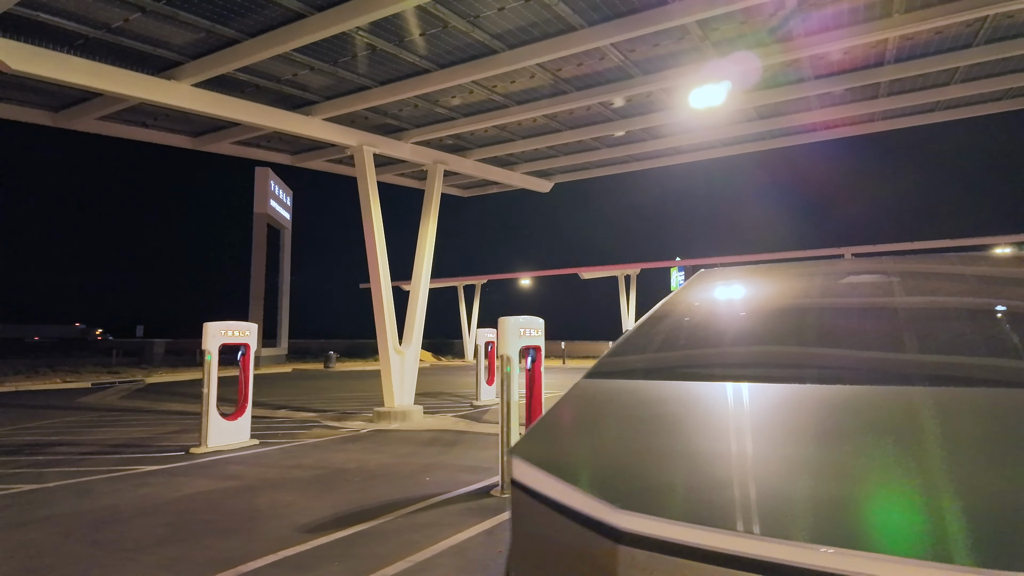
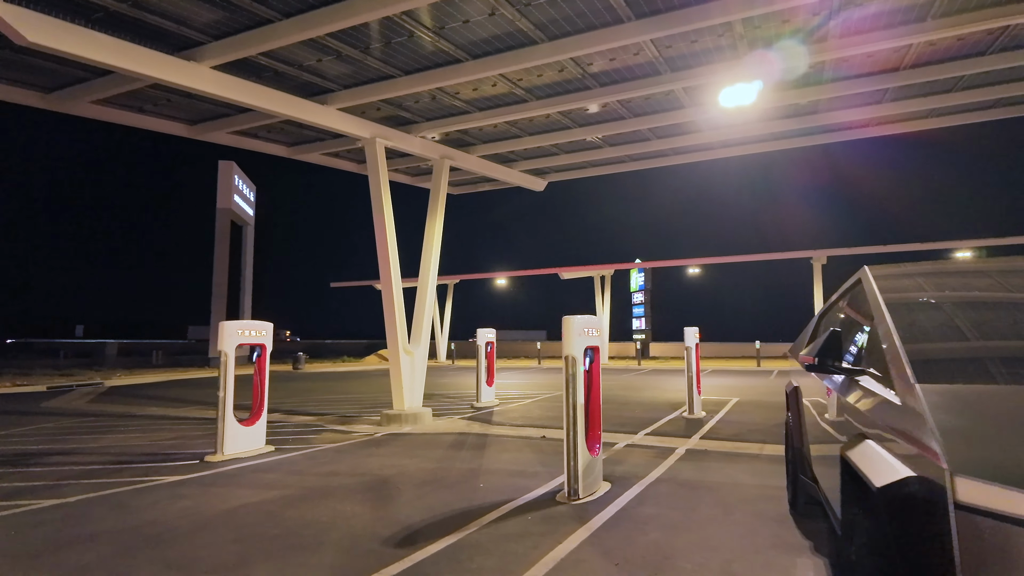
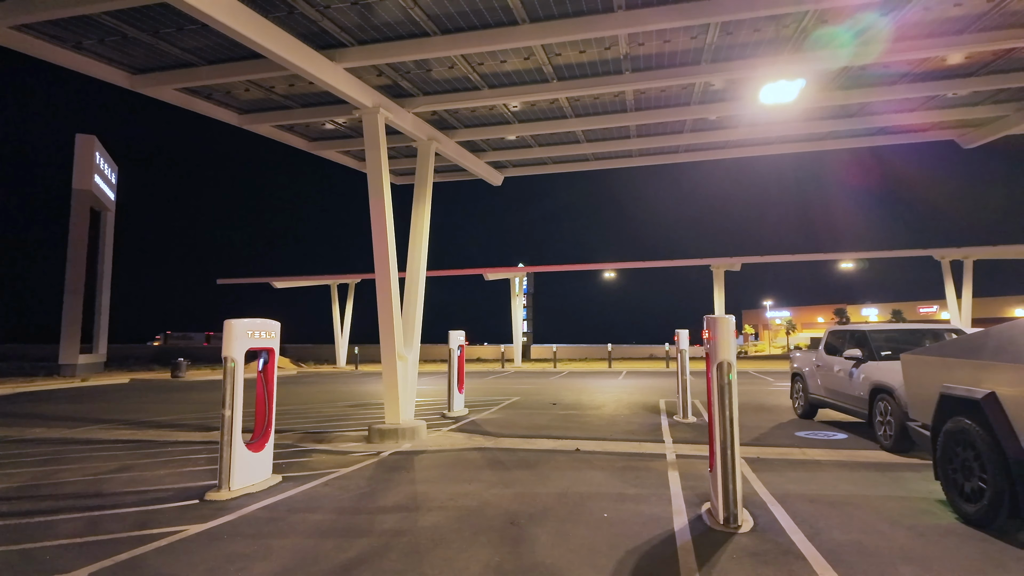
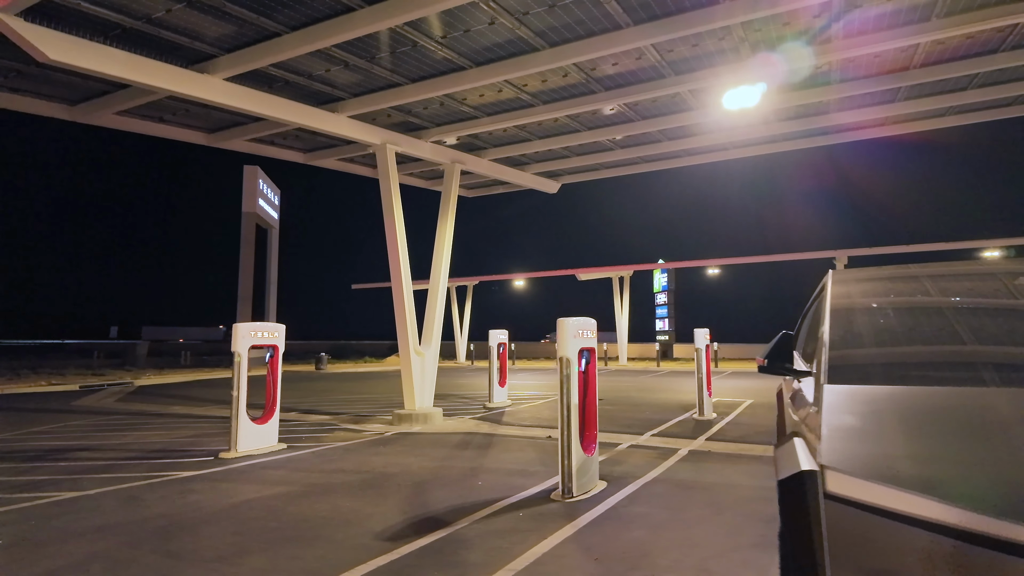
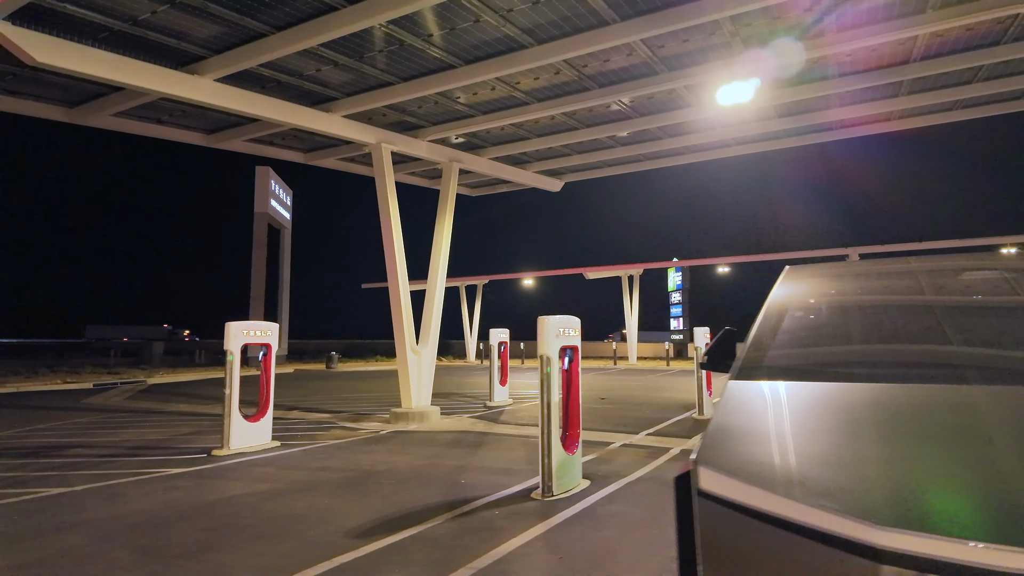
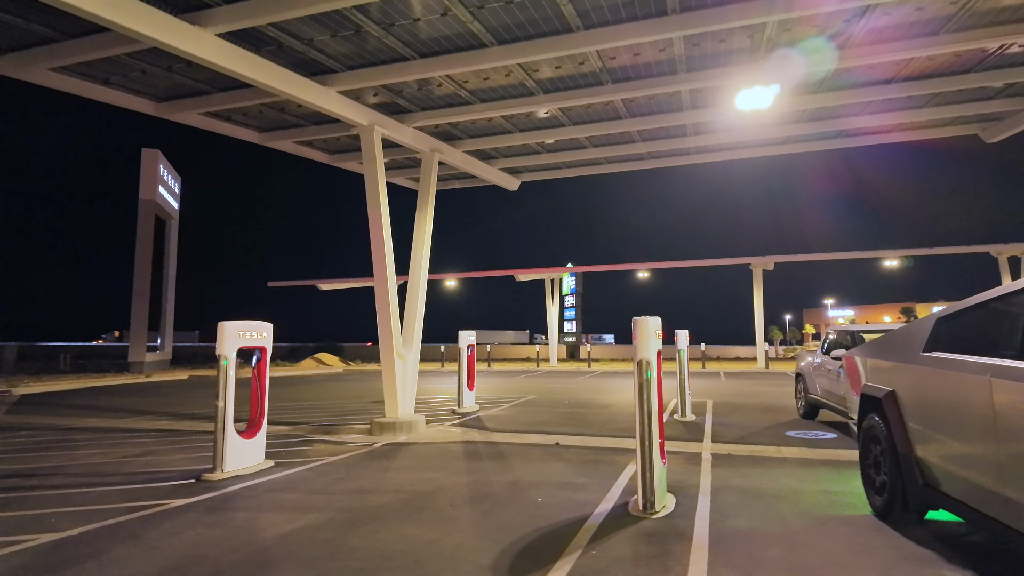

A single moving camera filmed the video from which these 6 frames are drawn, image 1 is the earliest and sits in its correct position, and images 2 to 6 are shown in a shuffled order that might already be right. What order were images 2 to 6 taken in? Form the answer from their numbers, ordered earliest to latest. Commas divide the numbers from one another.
5, 4, 2, 6, 3
